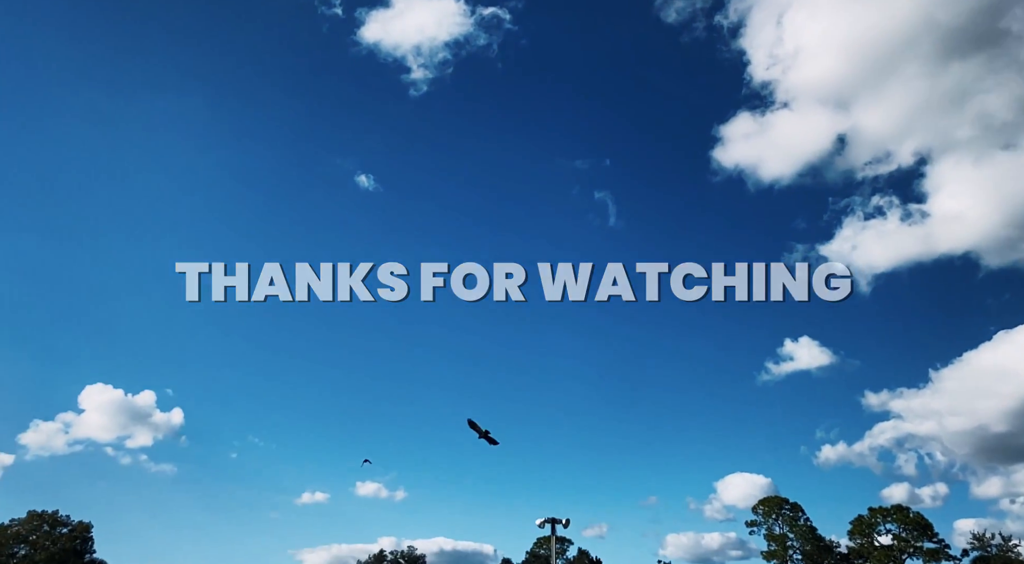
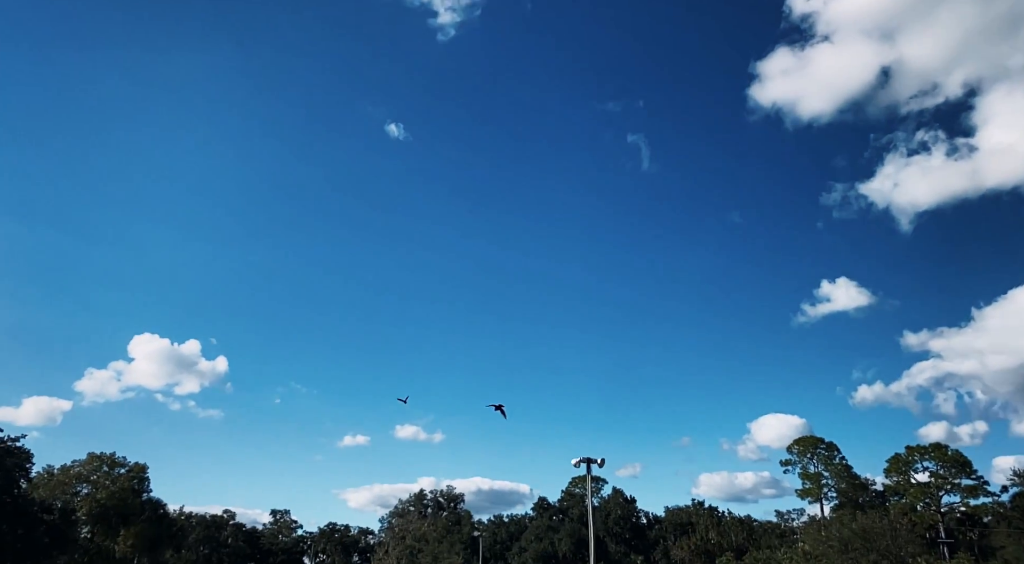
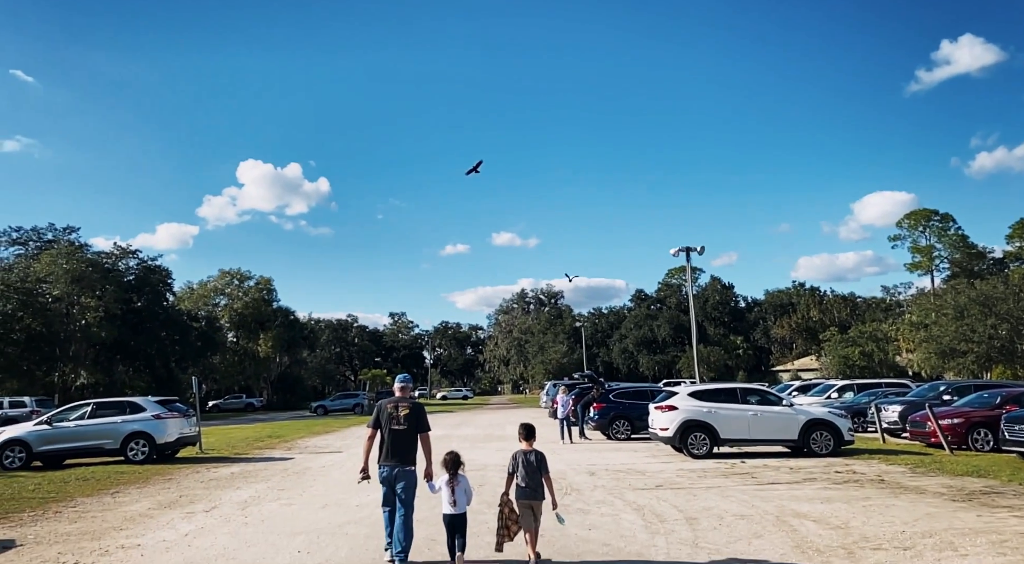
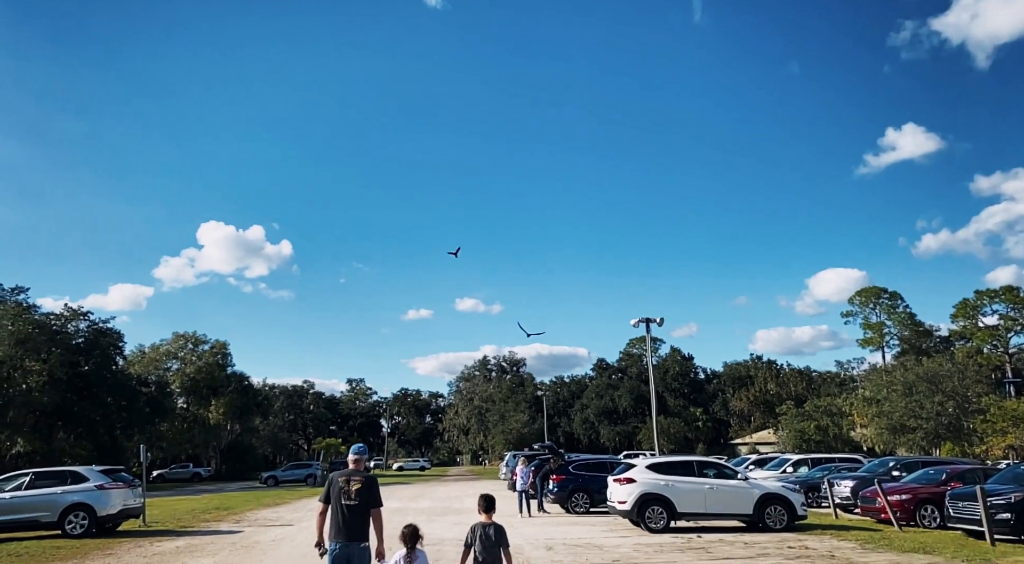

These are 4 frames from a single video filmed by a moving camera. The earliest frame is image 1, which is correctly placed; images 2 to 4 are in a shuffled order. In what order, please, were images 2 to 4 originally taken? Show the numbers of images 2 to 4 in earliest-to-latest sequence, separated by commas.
2, 4, 3
